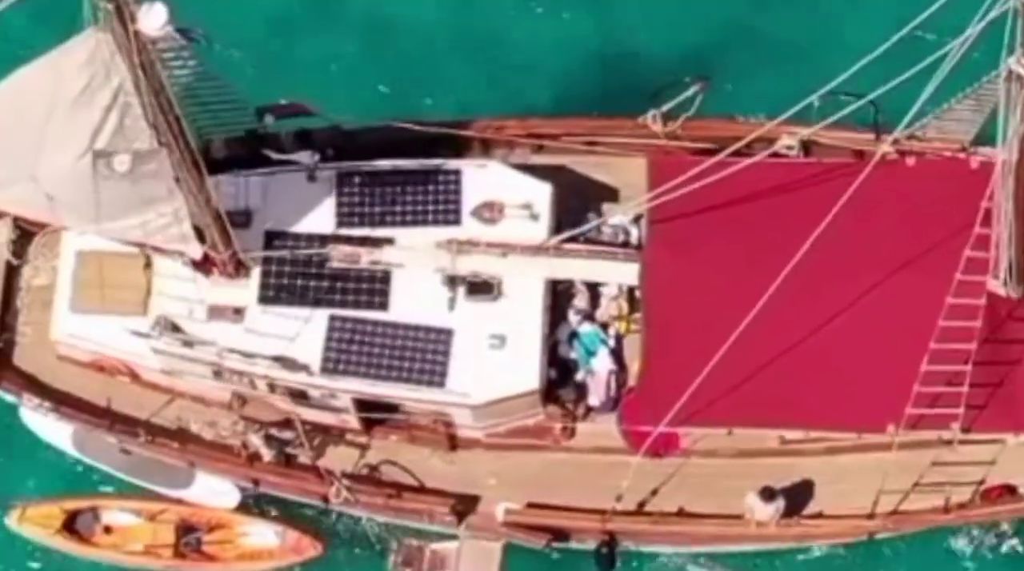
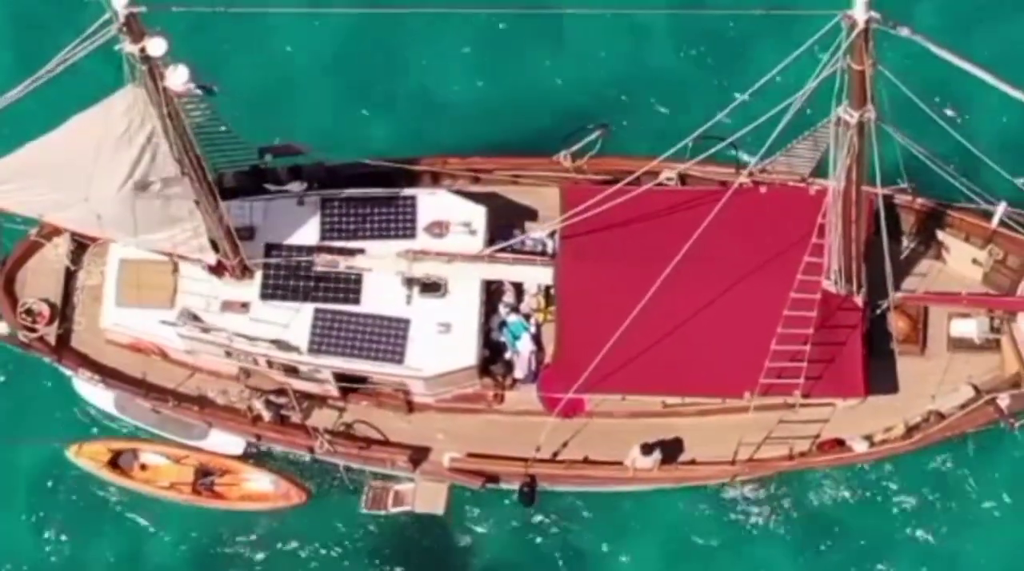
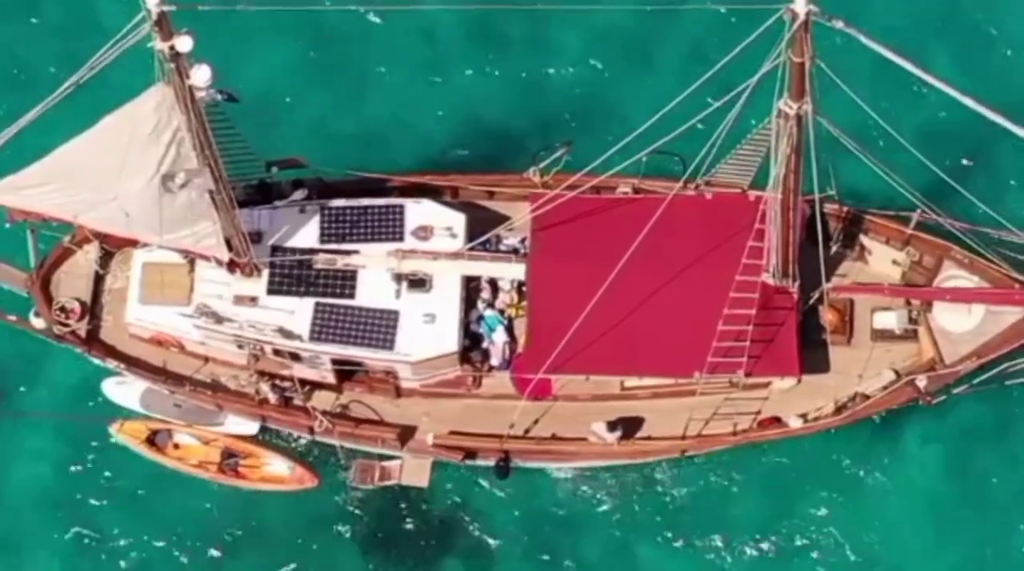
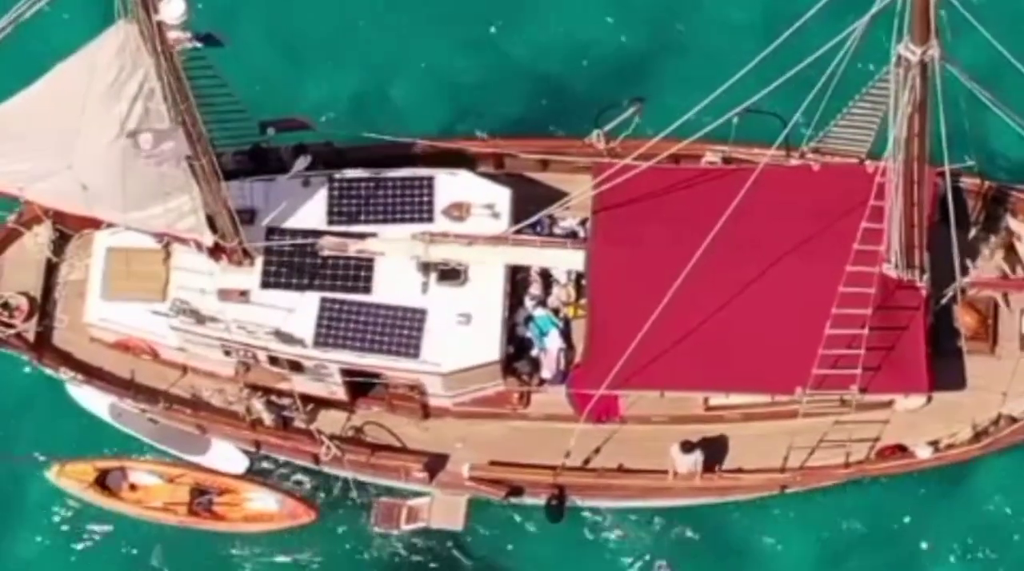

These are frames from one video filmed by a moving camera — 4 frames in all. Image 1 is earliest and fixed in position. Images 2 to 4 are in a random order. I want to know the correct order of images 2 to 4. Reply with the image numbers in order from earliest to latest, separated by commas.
4, 2, 3
